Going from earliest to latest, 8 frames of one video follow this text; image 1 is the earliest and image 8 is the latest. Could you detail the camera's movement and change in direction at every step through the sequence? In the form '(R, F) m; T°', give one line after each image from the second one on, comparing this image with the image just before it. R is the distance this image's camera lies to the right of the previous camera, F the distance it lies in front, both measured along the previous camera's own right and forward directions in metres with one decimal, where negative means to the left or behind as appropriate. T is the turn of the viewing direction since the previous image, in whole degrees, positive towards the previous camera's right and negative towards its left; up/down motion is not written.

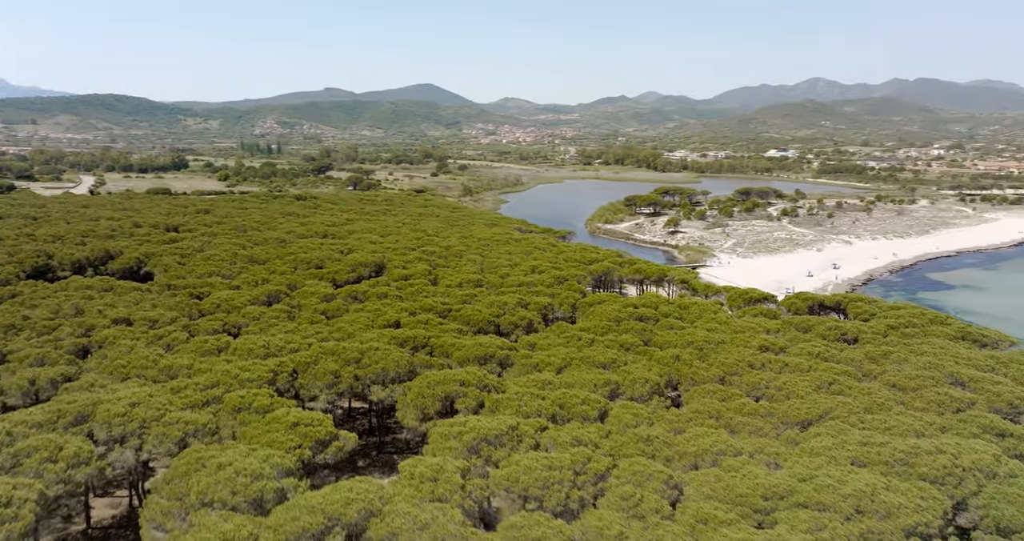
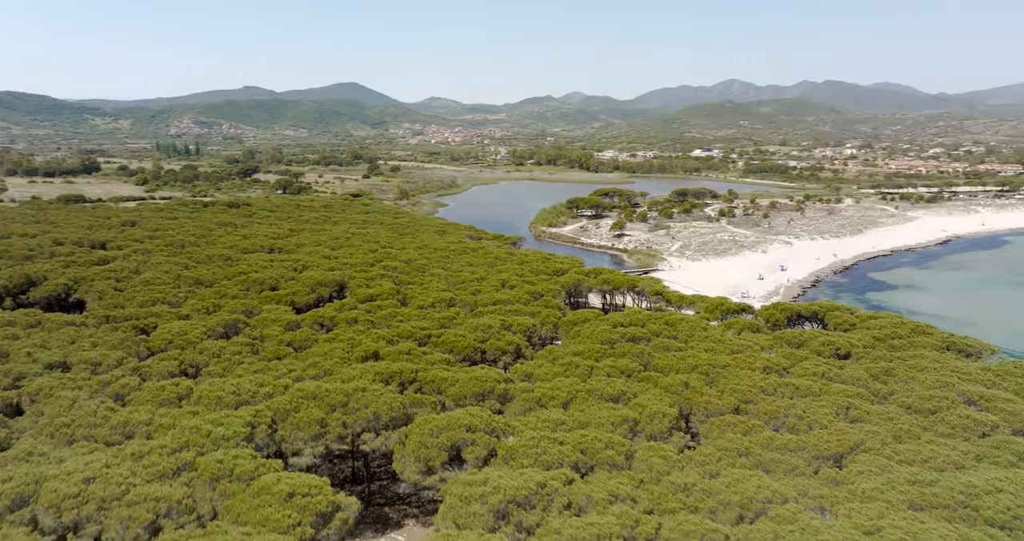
(-1.4, +1.5) m; +6°
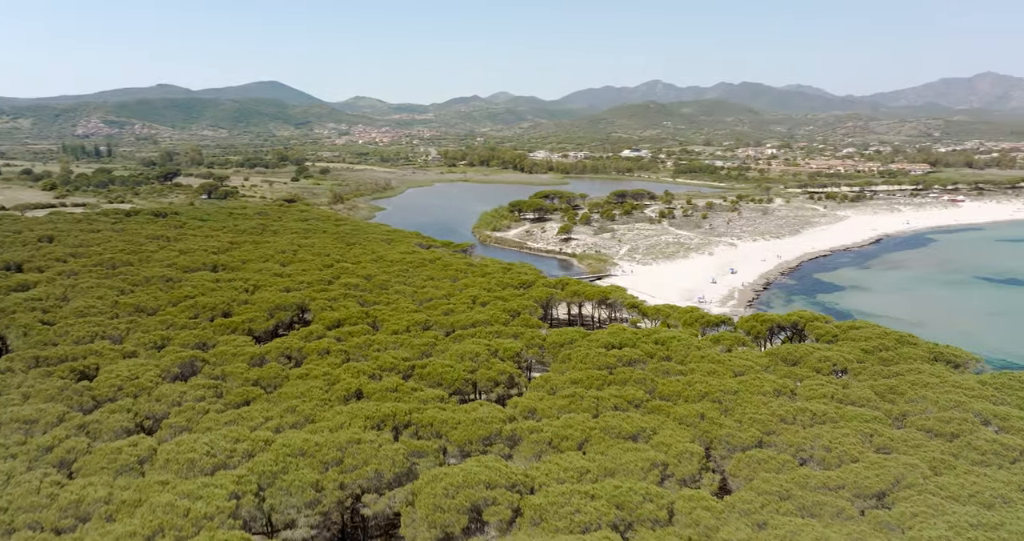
(-1.5, +1.6) m; +6°
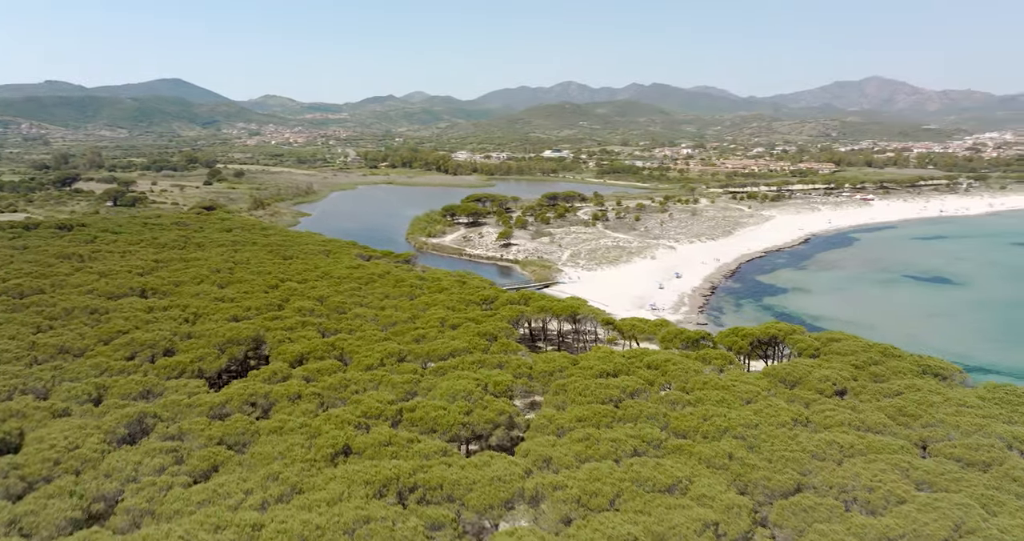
(-1.7, +1.8) m; +7°
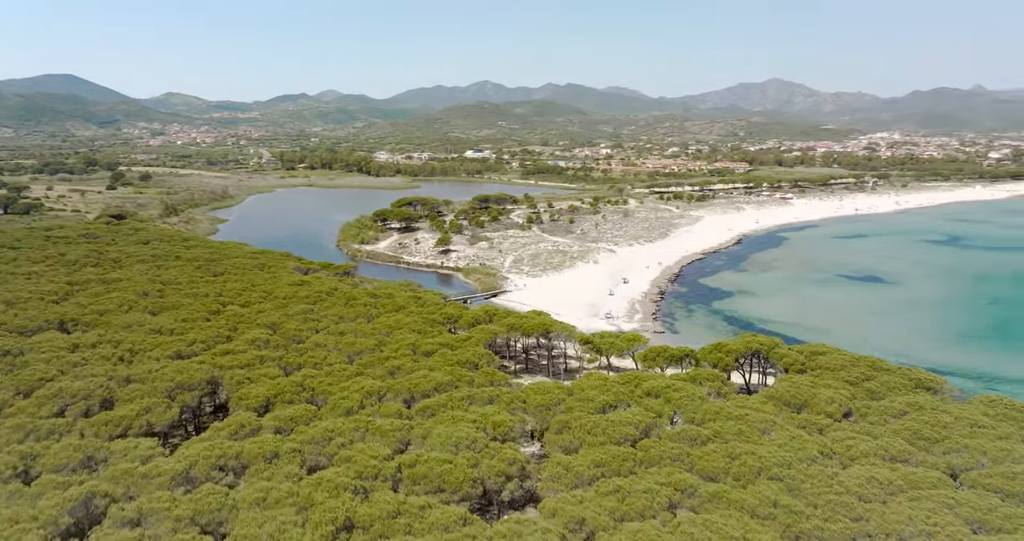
(-1.7, +1.8) m; +6°
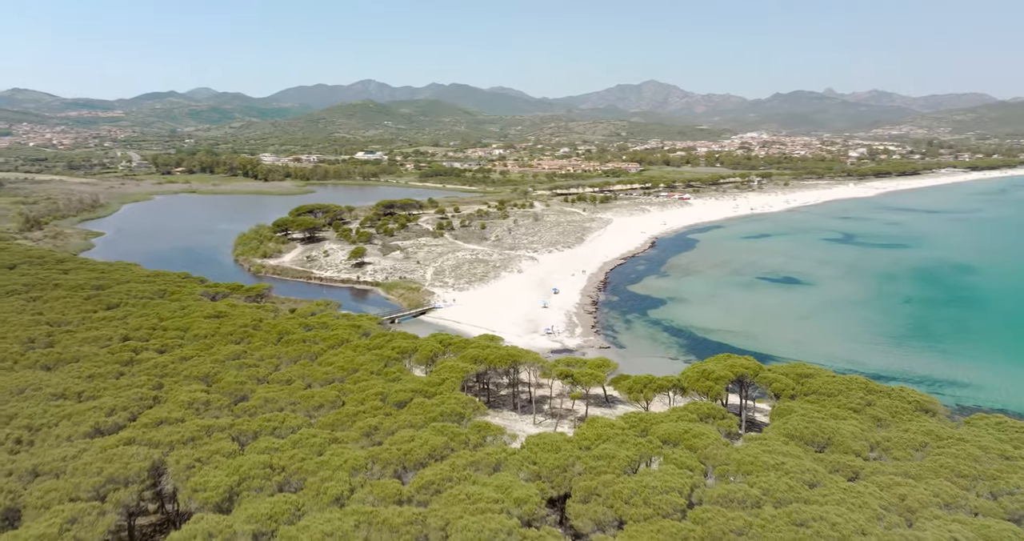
(-2.4, +2.6) m; +9°
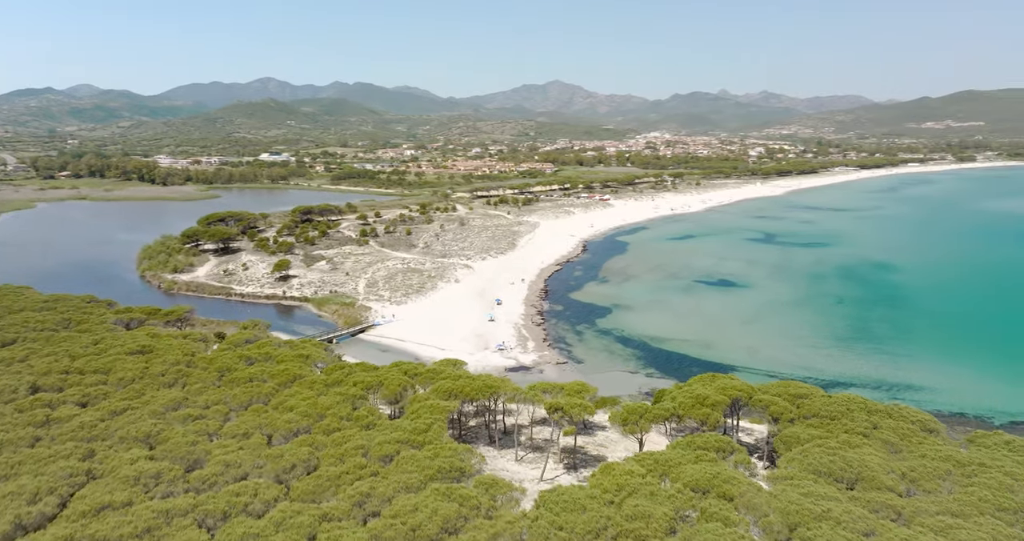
(-2.0, +2.1) m; +7°
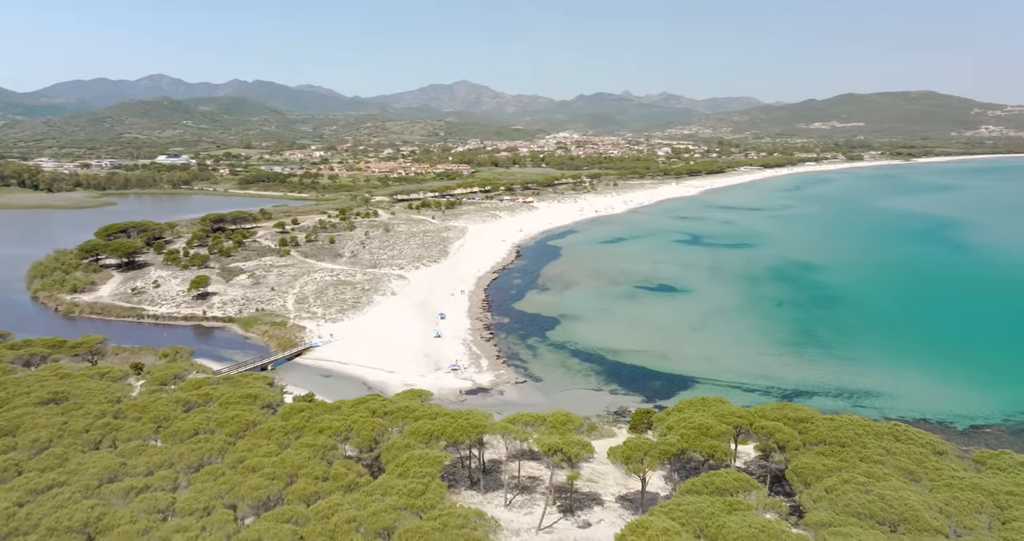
(-2.0, +2.2) m; +7°
